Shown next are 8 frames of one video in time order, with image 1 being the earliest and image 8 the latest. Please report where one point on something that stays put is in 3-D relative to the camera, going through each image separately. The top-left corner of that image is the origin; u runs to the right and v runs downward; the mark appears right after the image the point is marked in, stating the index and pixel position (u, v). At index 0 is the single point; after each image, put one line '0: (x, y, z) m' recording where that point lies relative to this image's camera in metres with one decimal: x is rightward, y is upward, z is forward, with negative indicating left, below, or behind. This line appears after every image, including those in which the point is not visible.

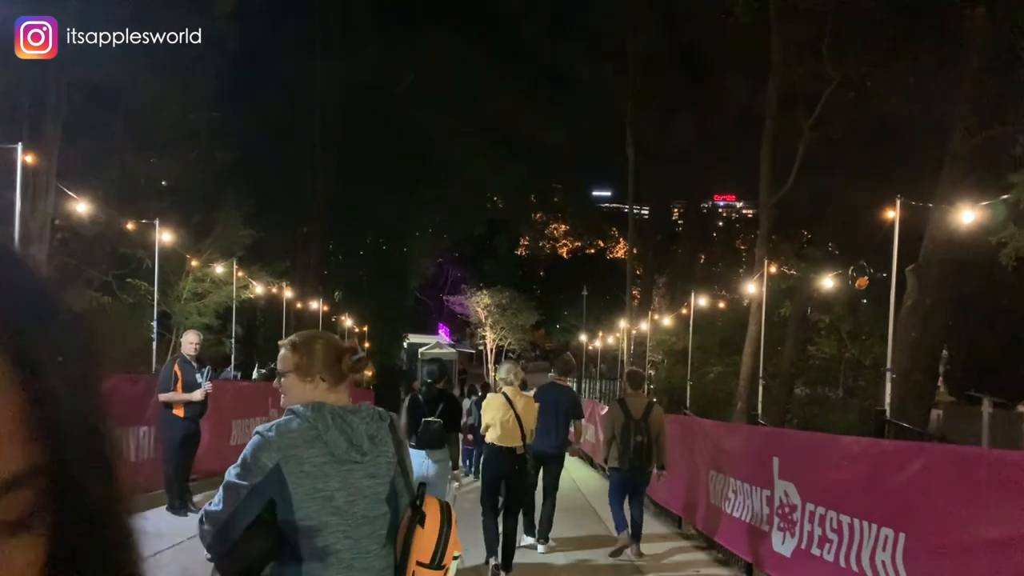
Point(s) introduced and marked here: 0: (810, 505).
0: (+2.2, -1.6, +6.2) m
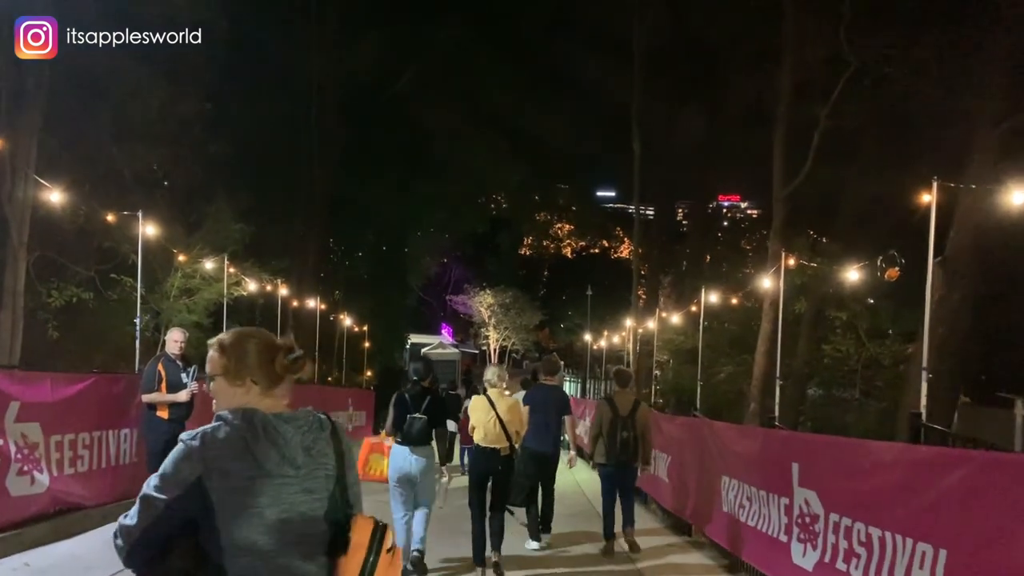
0: (+2.2, -1.5, +5.8) m
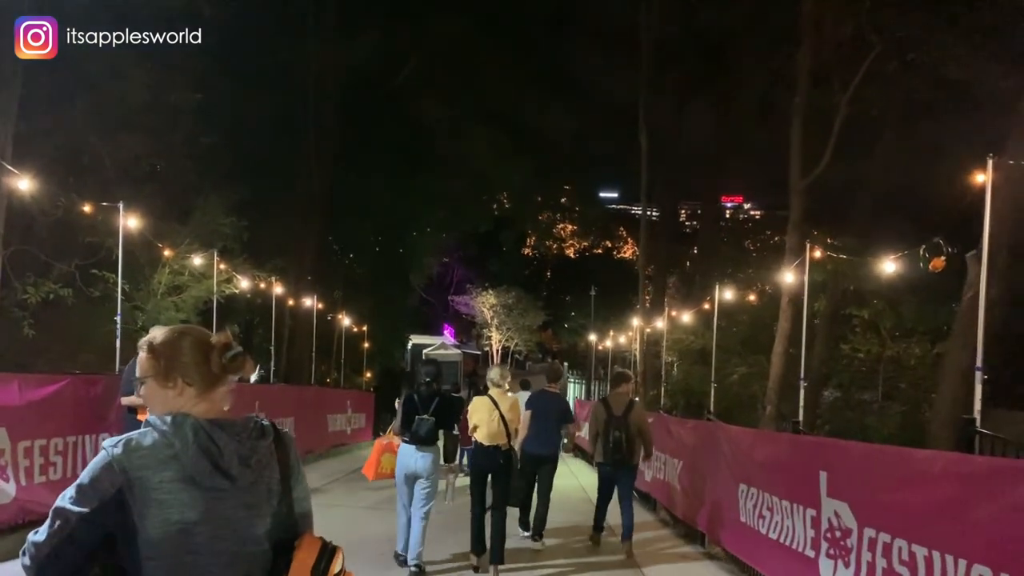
0: (+2.2, -1.5, +5.3) m
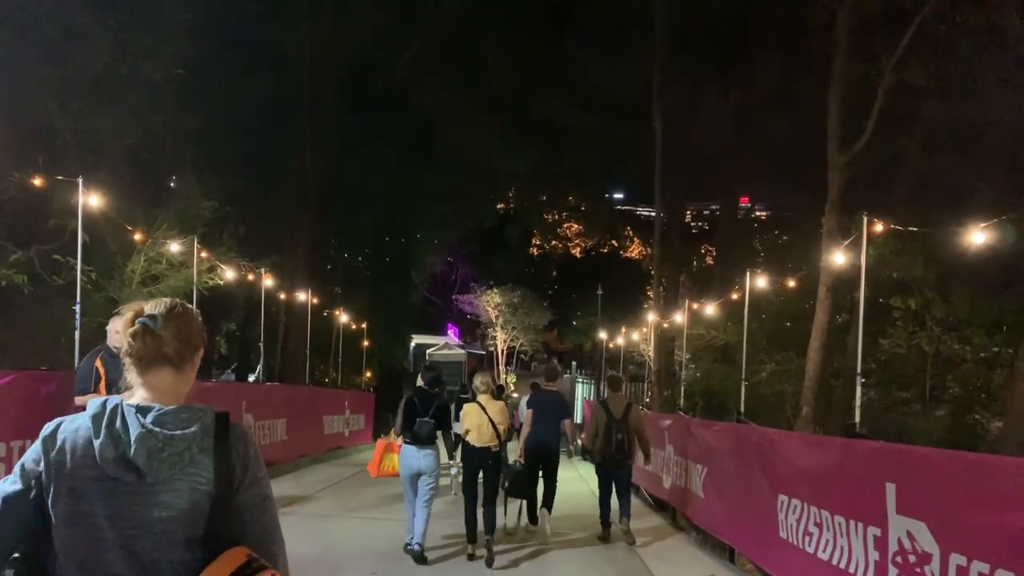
0: (+2.2, -1.4, +4.3) m
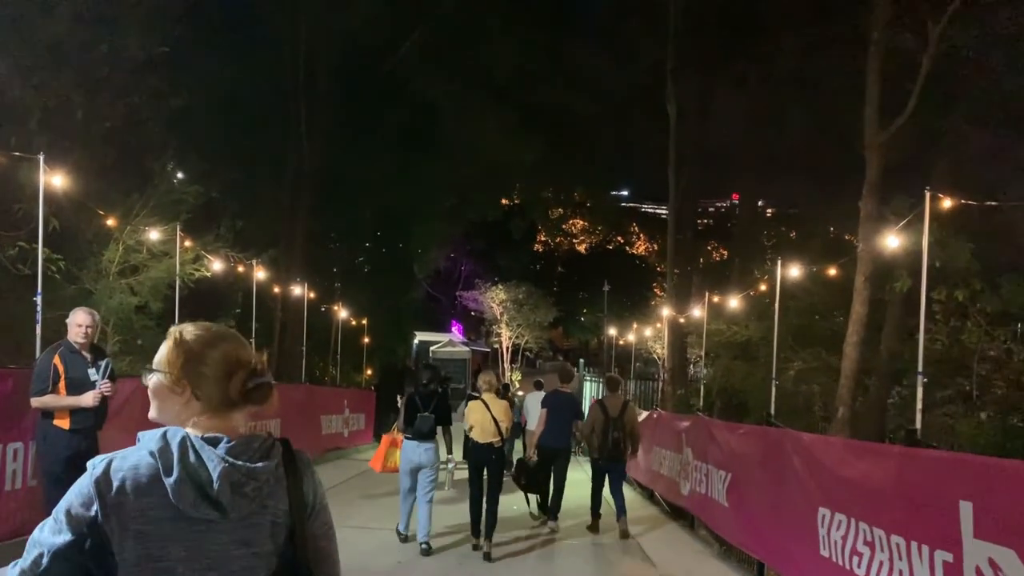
0: (+2.3, -1.3, +3.6) m
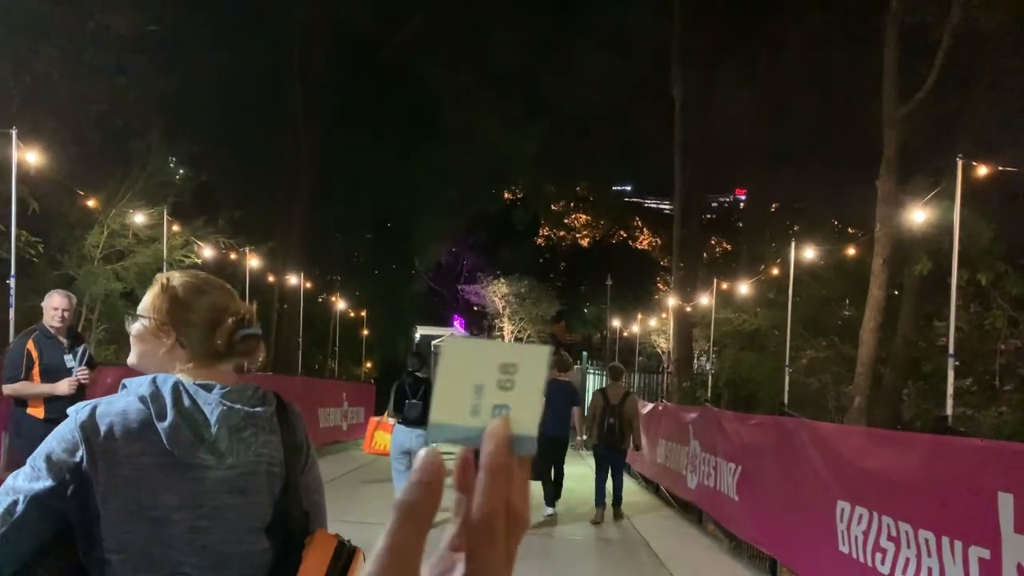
0: (+2.3, -1.2, +3.2) m
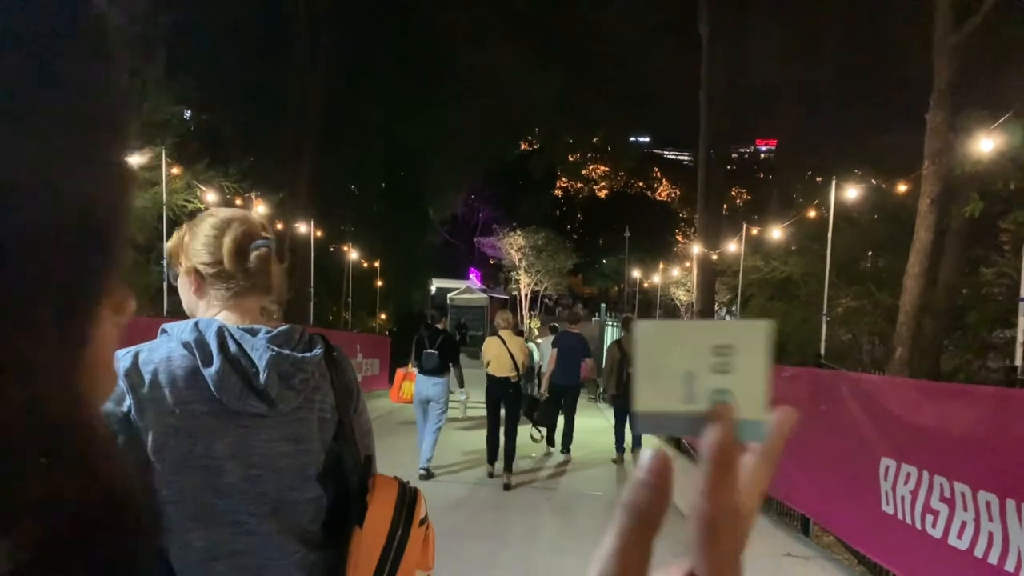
0: (+2.3, -0.9, +2.8) m
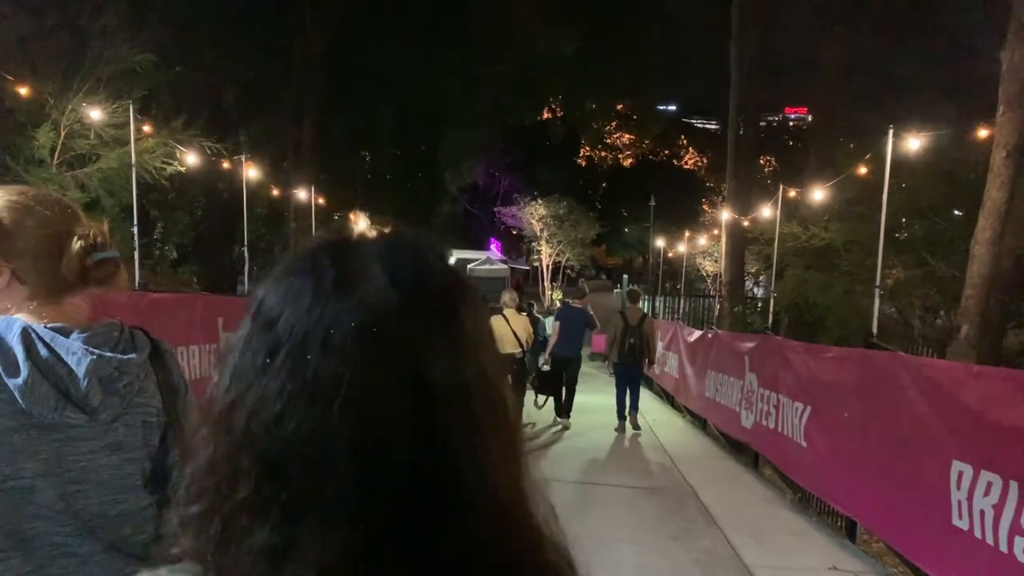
0: (+2.2, -0.8, +1.8) m
